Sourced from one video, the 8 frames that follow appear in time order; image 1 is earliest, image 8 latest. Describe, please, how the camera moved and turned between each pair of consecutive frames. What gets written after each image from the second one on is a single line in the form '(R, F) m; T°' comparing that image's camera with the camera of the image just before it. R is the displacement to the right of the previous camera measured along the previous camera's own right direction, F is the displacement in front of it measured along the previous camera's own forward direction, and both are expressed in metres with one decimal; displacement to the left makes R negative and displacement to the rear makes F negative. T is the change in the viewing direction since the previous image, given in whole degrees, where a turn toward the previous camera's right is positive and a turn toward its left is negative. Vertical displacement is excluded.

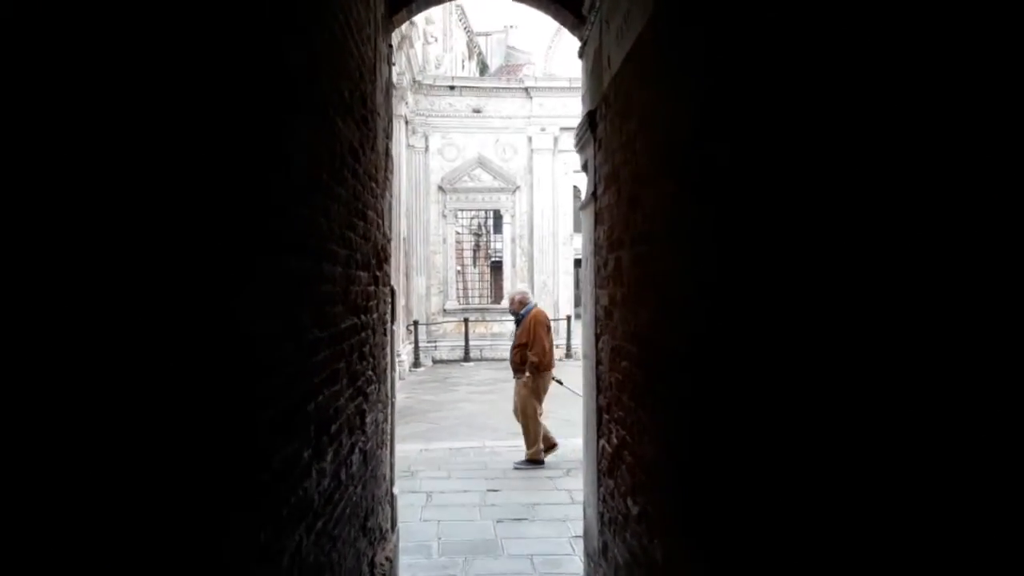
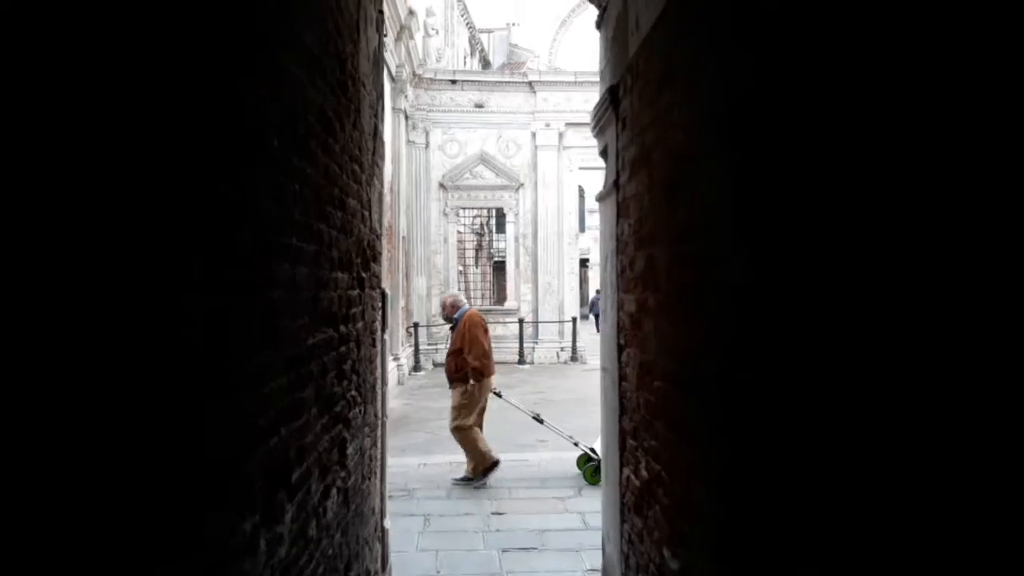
(0.0, +0.5) m; 0°
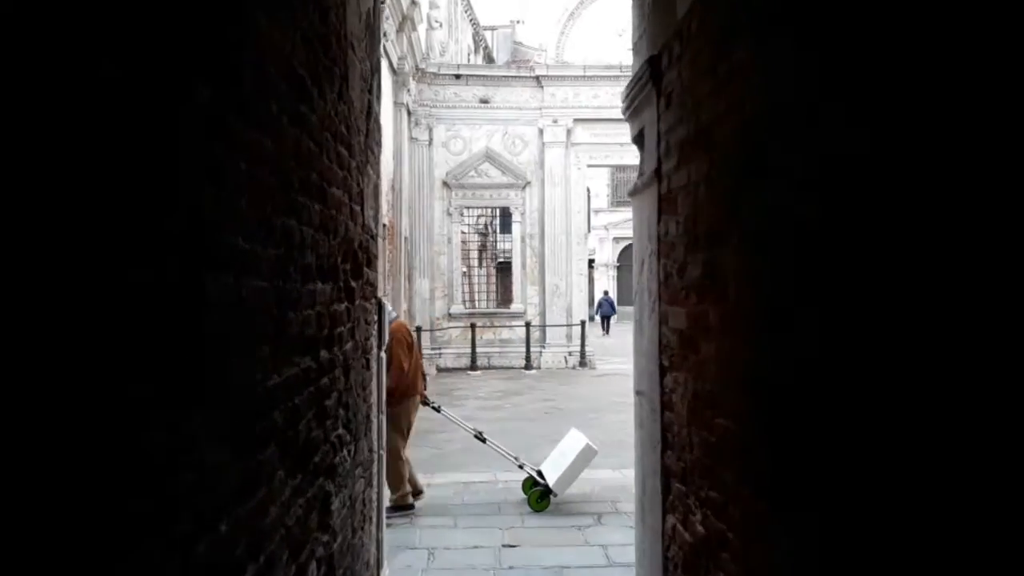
(-0.1, +0.5) m; 0°
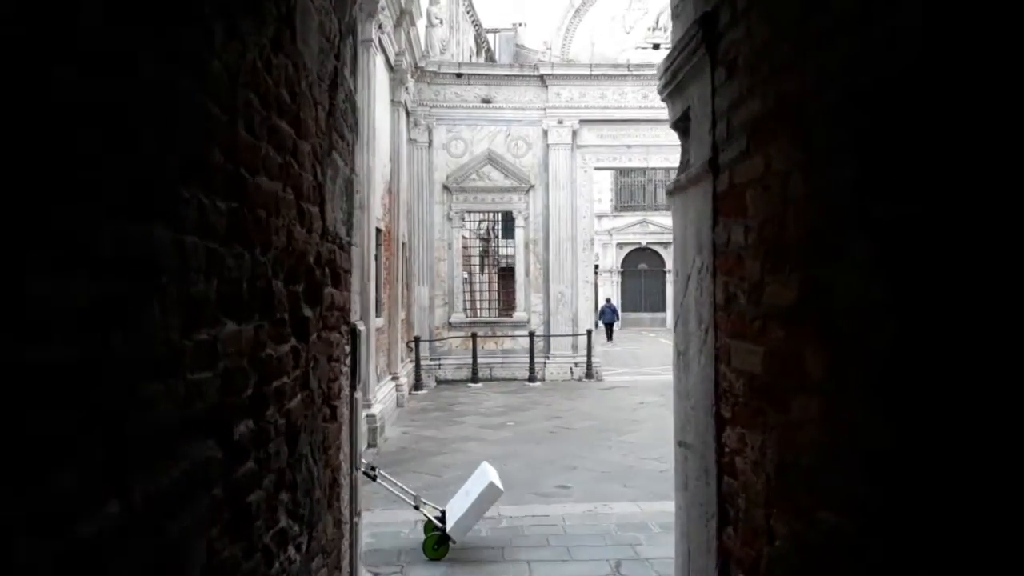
(0.0, +0.6) m; 0°
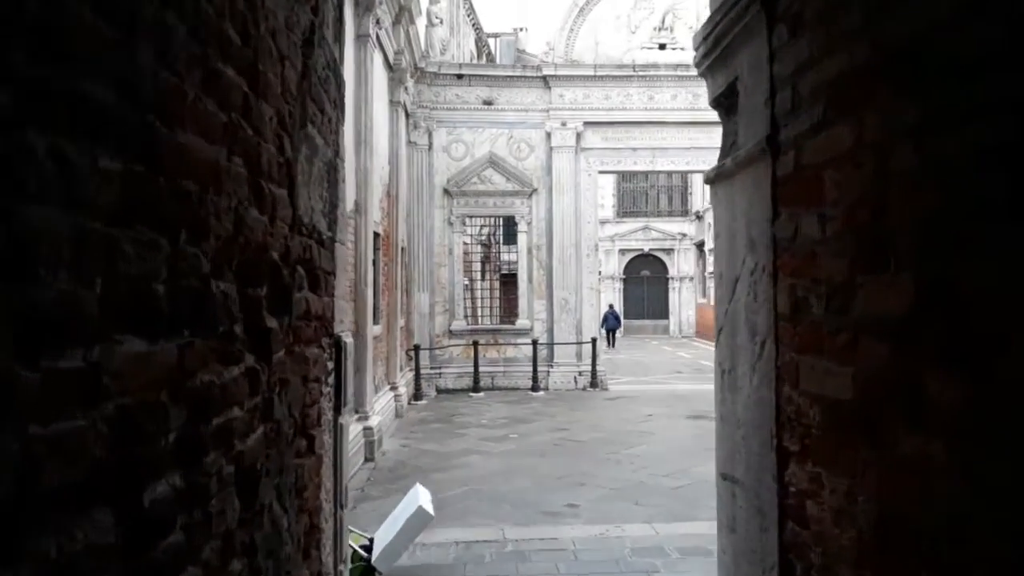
(0.0, +0.4) m; 0°
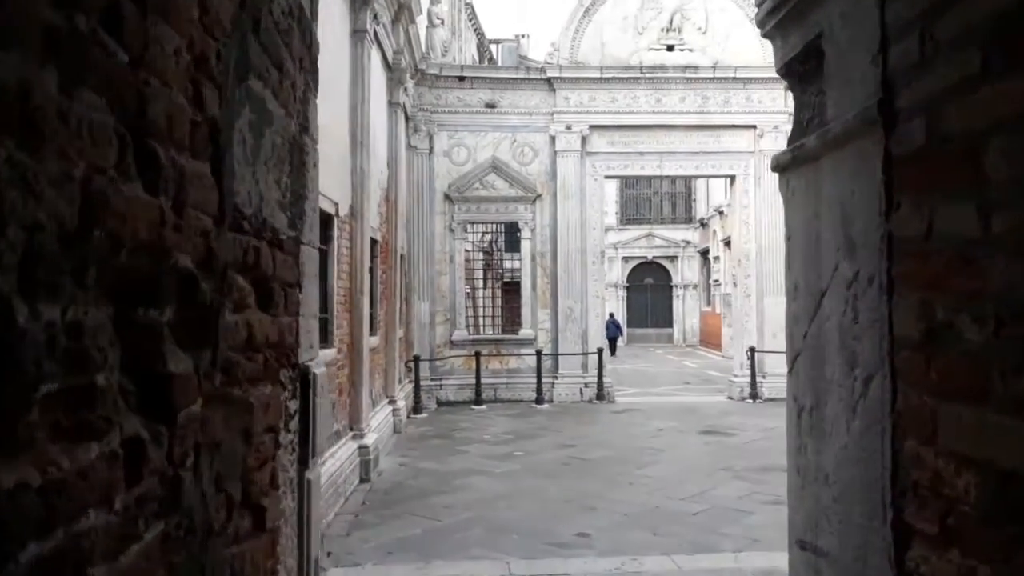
(0.0, +0.5) m; 0°
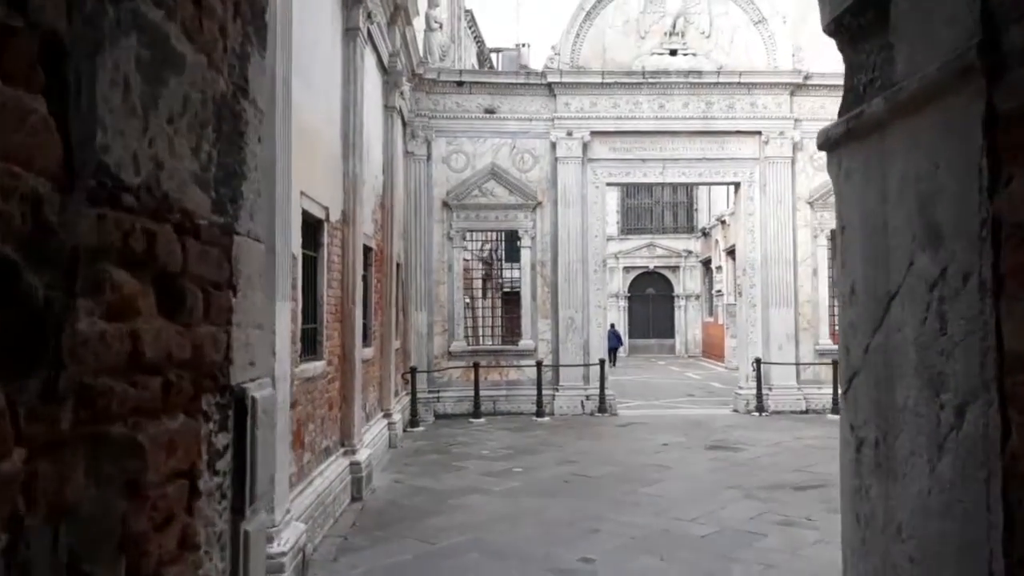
(0.0, +0.3) m; 0°
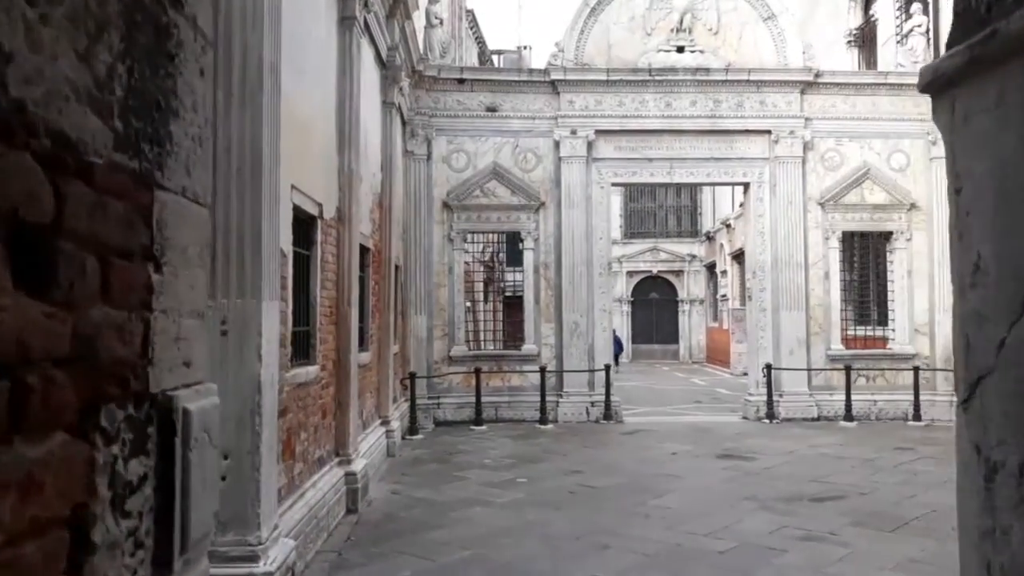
(0.0, +0.4) m; 0°
